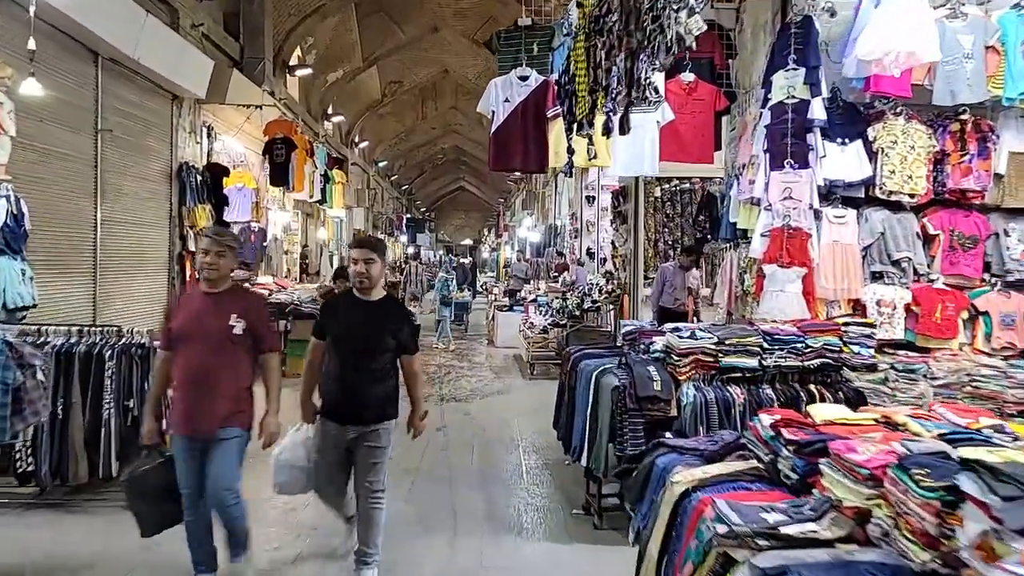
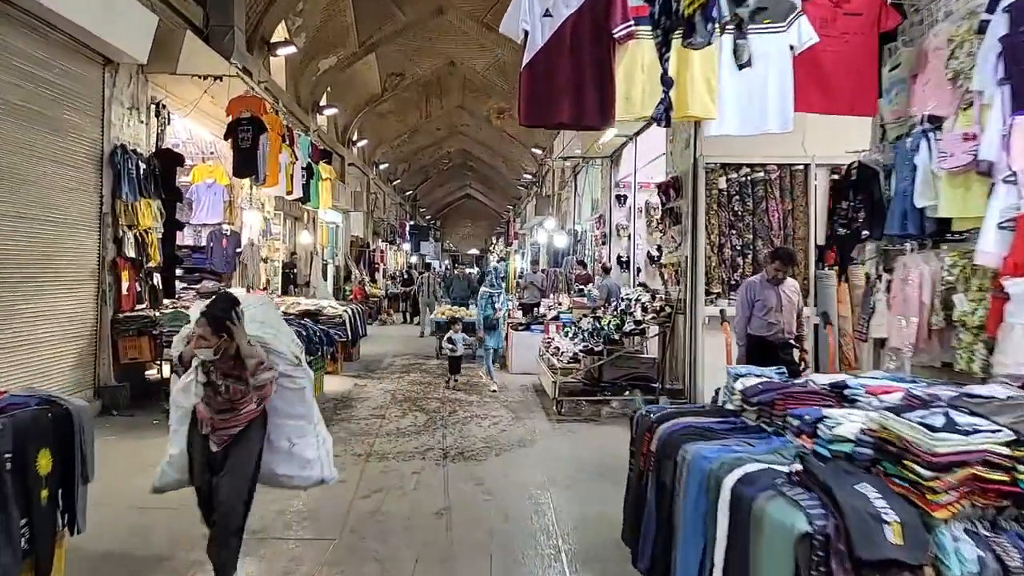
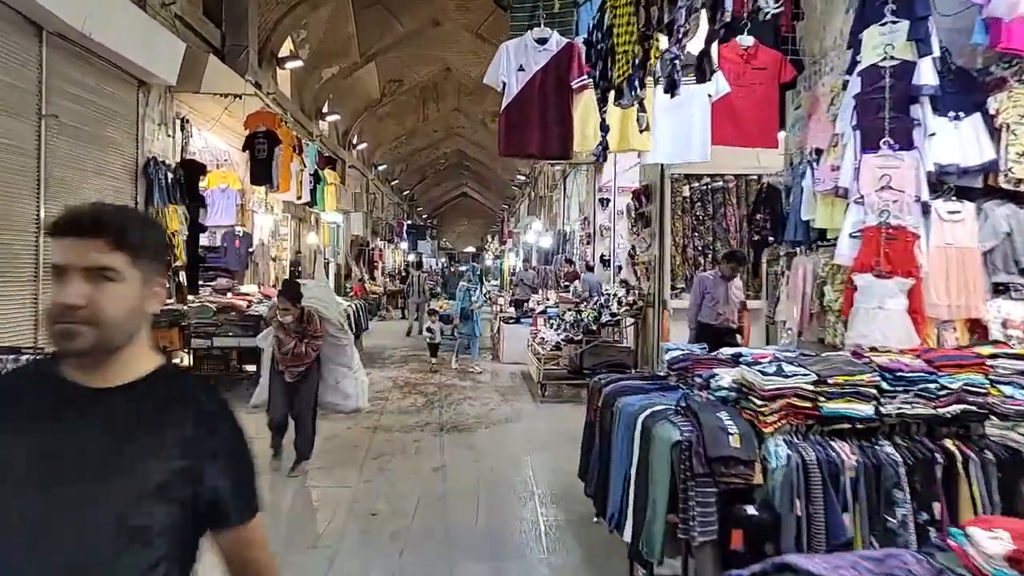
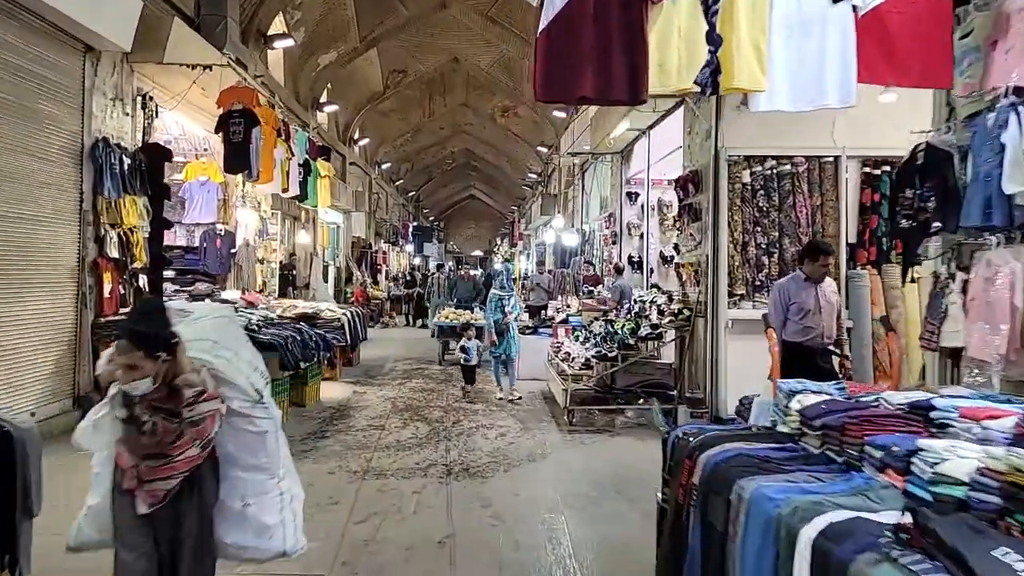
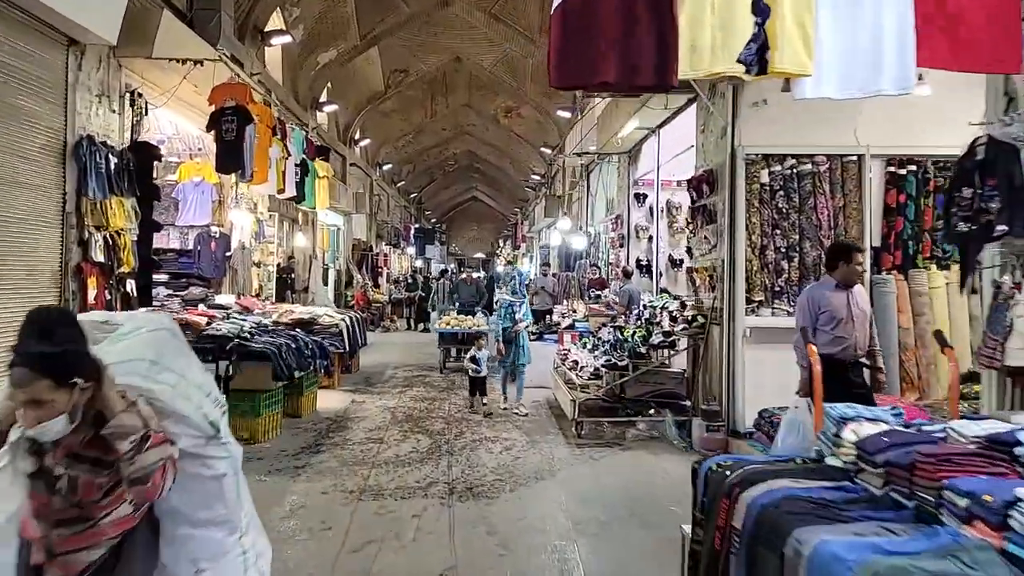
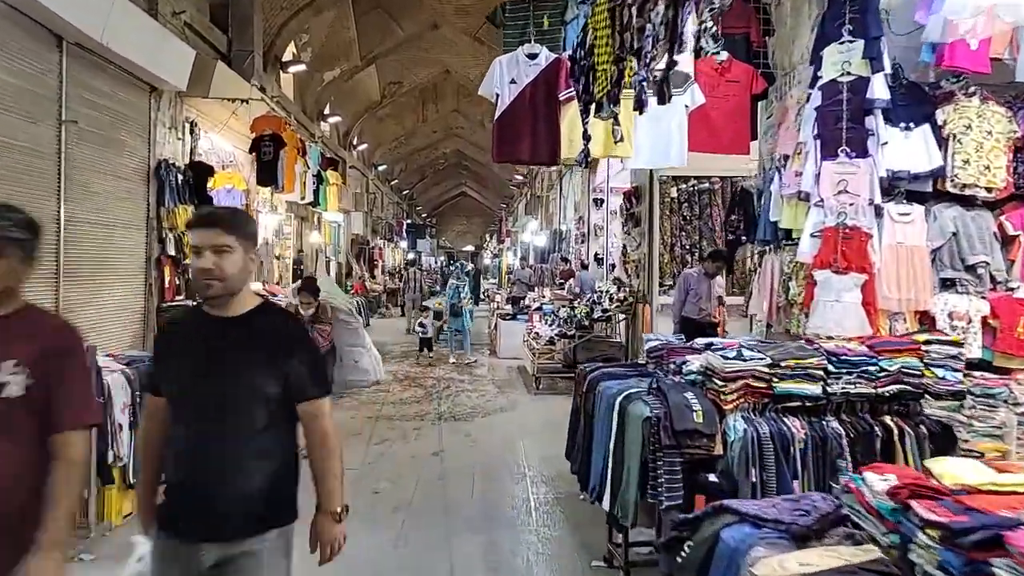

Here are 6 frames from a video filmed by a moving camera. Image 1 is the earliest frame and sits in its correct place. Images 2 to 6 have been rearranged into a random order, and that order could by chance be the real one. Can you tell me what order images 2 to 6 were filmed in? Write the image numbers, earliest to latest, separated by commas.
6, 3, 2, 4, 5
